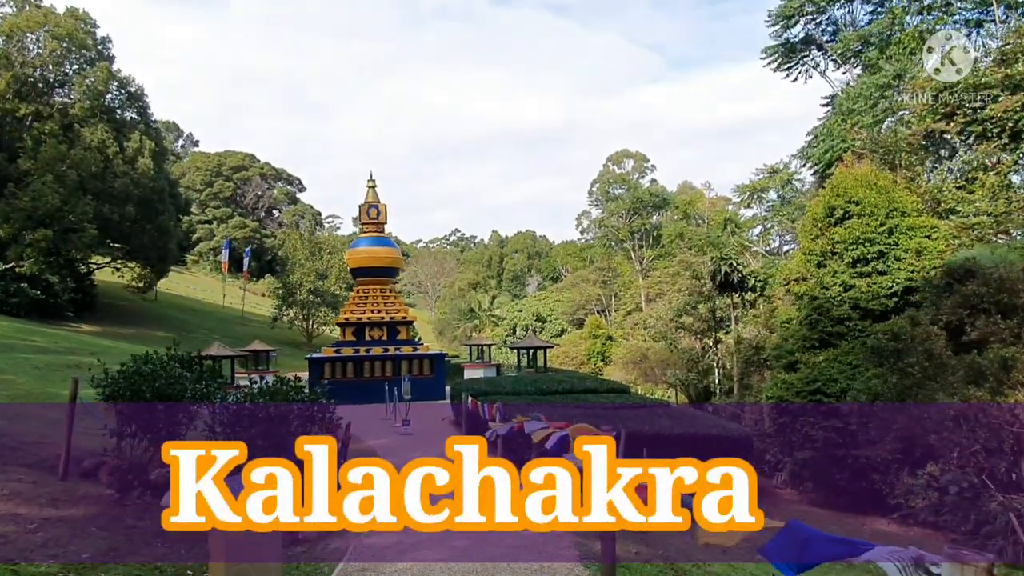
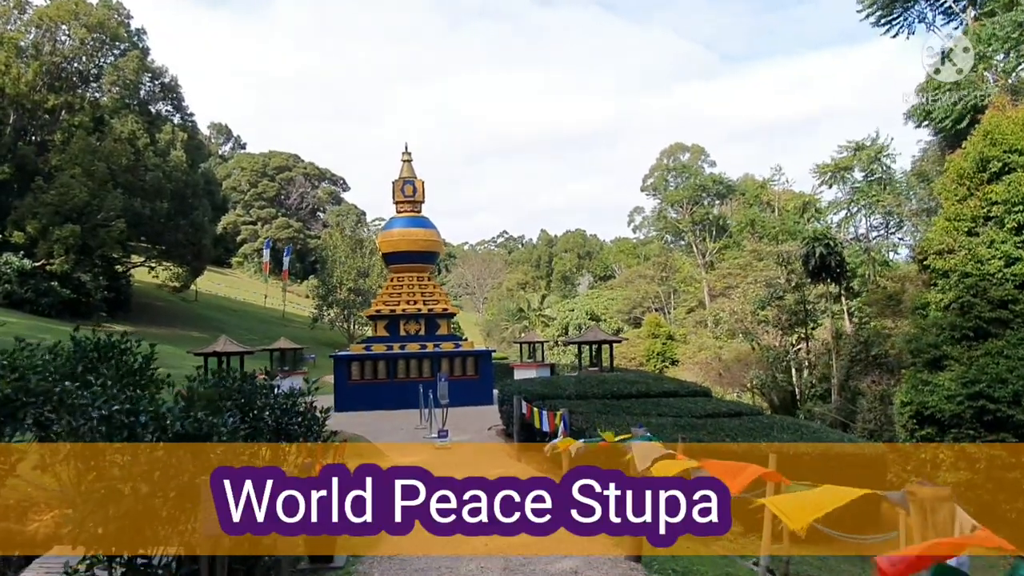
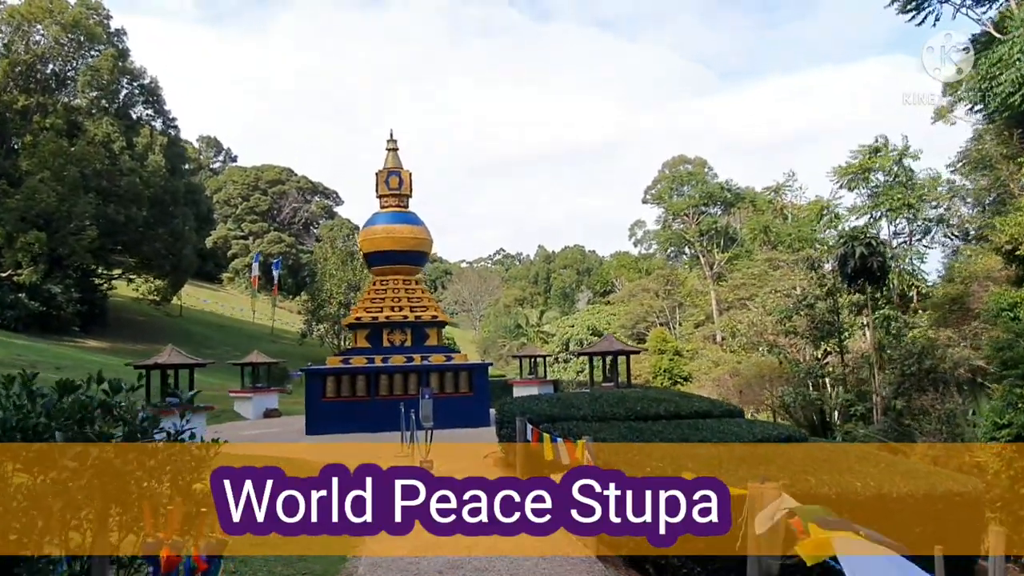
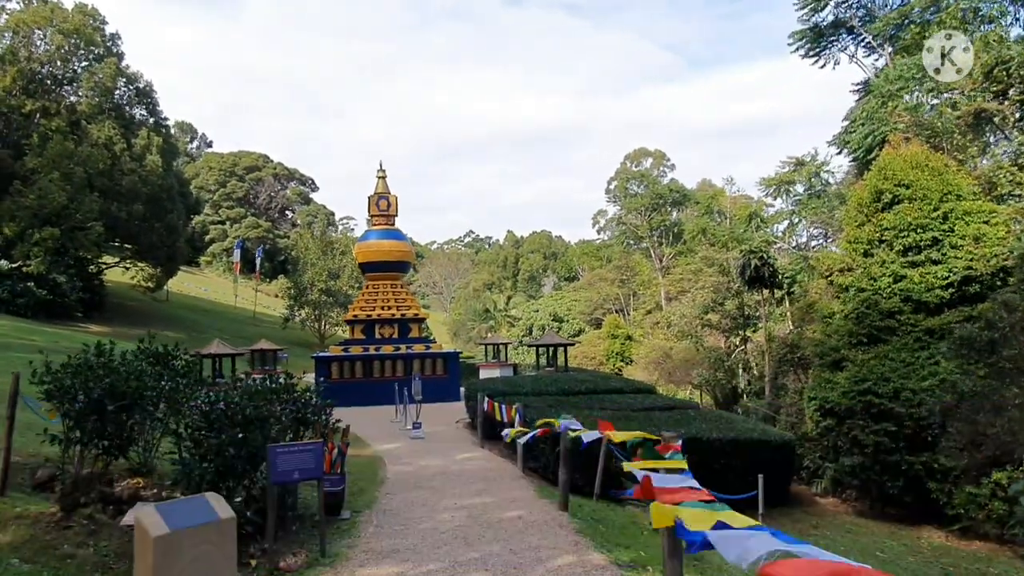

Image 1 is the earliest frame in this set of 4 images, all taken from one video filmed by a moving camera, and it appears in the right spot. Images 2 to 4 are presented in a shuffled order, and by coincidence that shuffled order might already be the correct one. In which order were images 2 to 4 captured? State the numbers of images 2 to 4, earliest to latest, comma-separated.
4, 2, 3
